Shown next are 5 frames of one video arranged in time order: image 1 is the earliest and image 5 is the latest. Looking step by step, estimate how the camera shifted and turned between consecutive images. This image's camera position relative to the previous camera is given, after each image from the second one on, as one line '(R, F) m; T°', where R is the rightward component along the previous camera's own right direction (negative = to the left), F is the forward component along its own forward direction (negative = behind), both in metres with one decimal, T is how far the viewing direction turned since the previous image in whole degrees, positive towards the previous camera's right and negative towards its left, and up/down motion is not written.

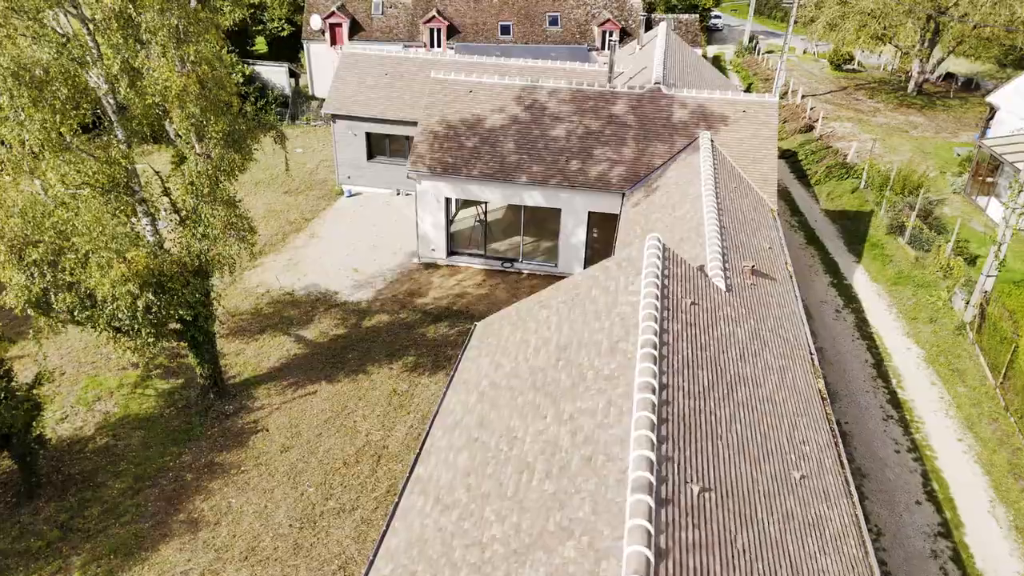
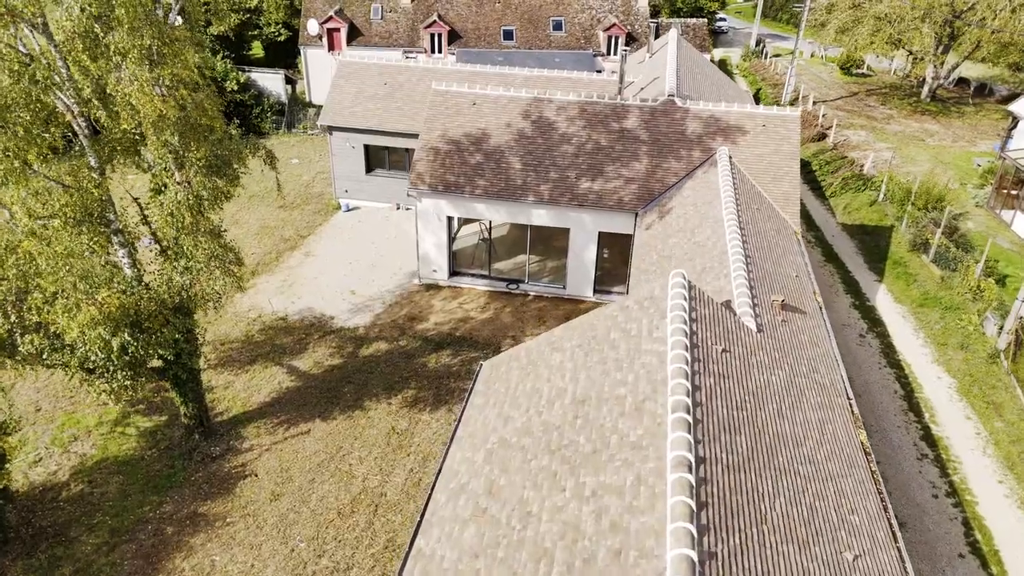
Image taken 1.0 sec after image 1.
(-0.2, +1.4) m; 0°
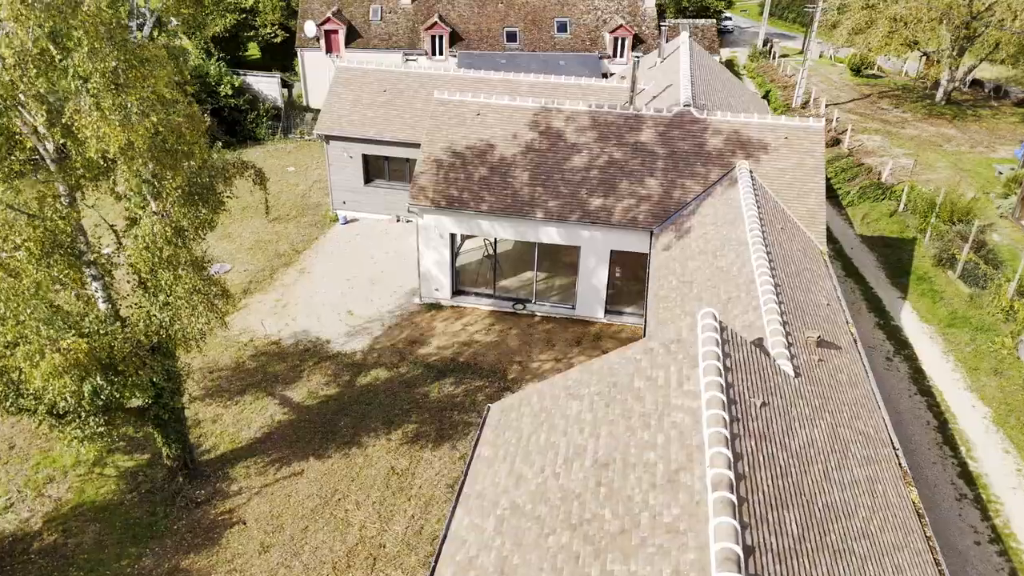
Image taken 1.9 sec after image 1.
(-0.2, +1.3) m; 0°
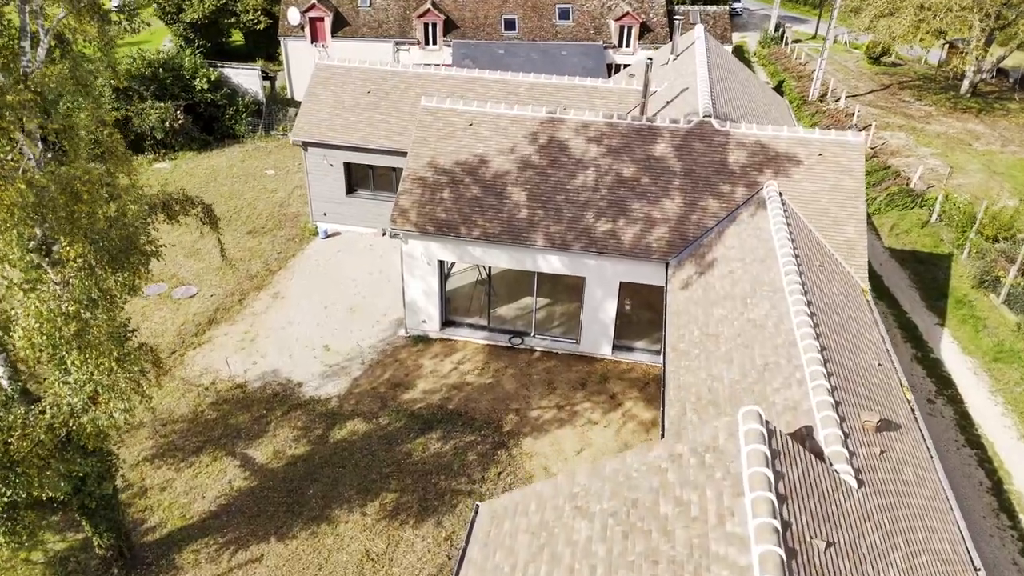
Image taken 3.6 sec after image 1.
(+0.1, +2.6) m; 0°
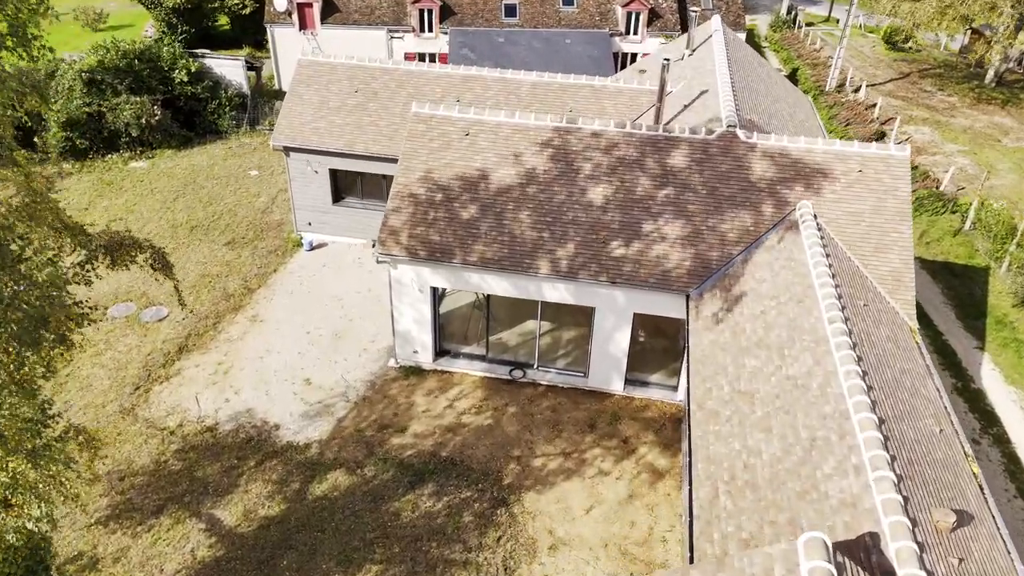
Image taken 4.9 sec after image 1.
(0.0, +2.1) m; 0°
